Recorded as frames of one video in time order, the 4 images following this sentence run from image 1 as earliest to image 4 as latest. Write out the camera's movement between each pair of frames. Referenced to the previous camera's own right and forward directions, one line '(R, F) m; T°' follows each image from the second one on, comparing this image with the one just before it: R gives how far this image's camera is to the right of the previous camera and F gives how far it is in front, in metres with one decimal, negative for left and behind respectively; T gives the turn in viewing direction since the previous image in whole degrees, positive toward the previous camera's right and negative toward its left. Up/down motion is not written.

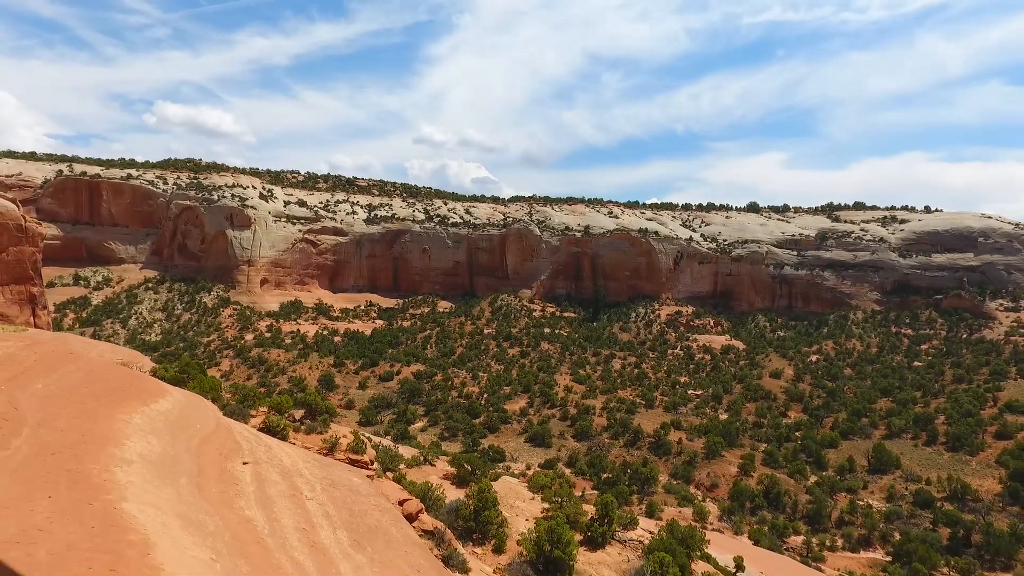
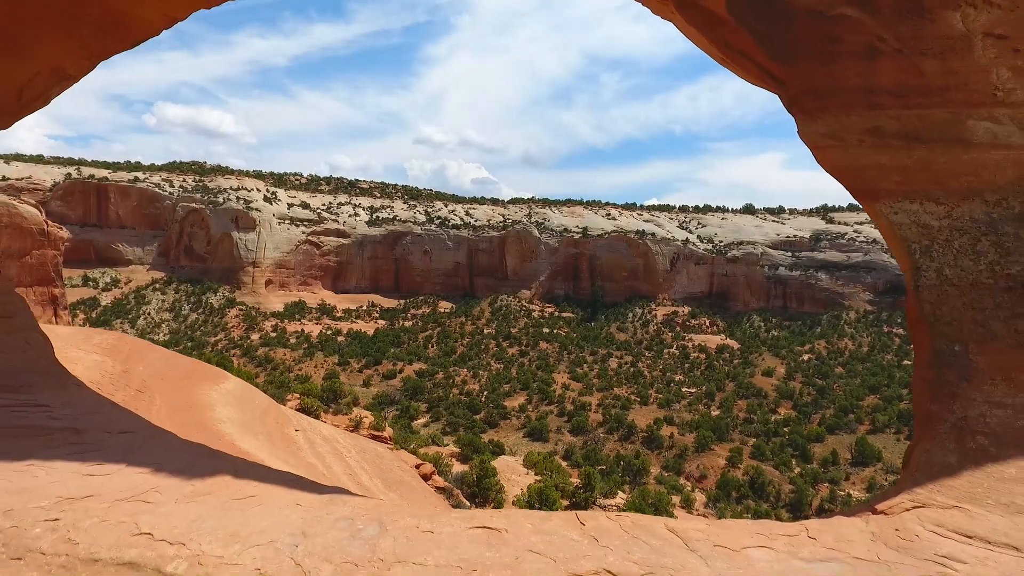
(+0.1, -2.0) m; 0°
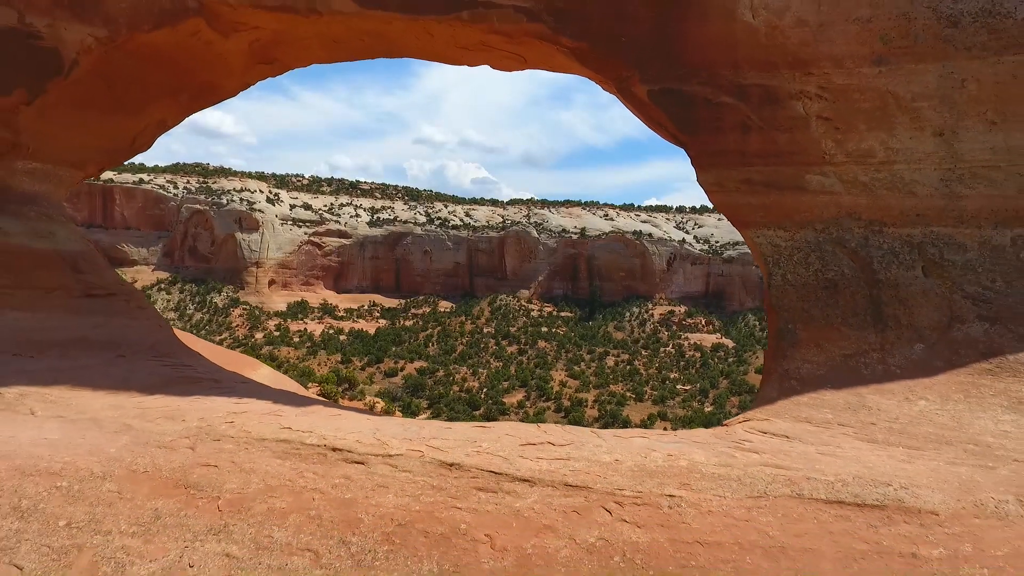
(+0.1, -1.7) m; 0°
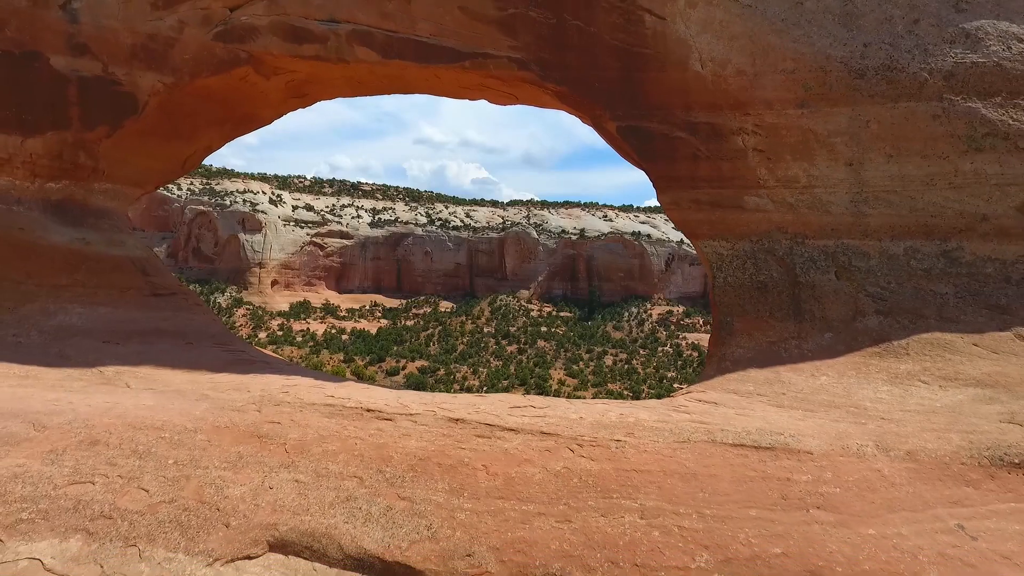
(+0.1, -1.2) m; 0°
